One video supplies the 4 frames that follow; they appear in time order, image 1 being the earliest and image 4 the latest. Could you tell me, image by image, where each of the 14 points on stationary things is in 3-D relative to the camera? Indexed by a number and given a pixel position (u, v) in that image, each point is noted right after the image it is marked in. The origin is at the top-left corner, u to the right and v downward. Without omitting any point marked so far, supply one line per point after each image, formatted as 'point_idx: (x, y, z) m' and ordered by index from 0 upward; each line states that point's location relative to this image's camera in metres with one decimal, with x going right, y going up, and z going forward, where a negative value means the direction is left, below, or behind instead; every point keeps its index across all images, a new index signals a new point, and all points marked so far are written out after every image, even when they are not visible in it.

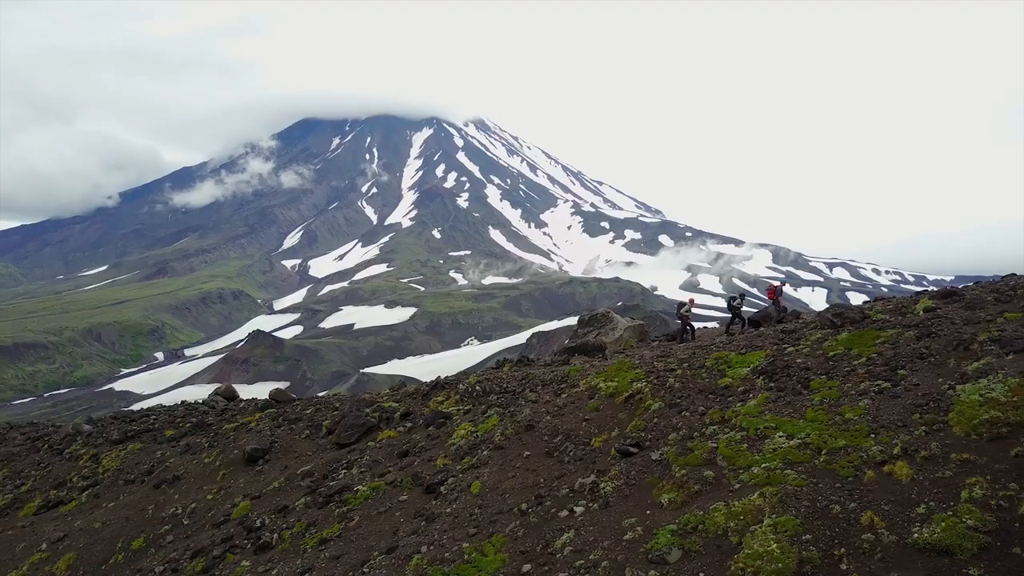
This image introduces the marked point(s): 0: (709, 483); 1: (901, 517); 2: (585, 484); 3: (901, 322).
0: (+4.2, -4.1, +12.0) m
1: (+6.3, -3.7, +9.2) m
2: (+1.8, -4.8, +13.8) m
3: (+11.0, -1.0, +16.0) m
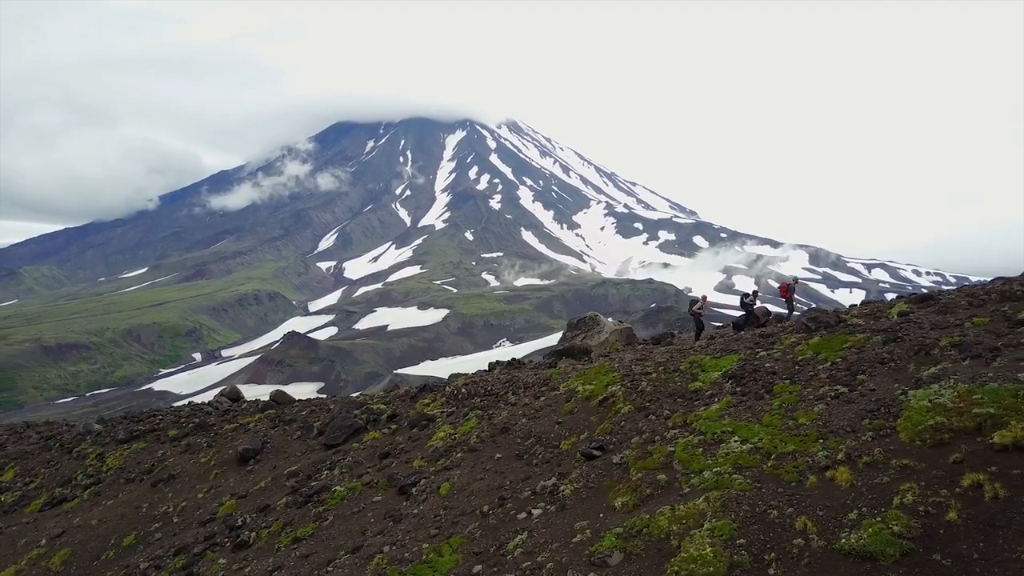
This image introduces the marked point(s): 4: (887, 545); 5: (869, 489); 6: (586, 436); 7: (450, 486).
0: (+3.2, -4.2, +12.1) m
1: (+5.3, -3.8, +9.2) m
2: (+0.8, -4.9, +14.0) m
3: (+10.1, -1.1, +15.9) m
4: (+5.6, -3.8, +8.4) m
5: (+6.1, -3.4, +9.6) m
6: (+2.1, -4.2, +16.1) m
7: (-1.7, -5.6, +15.9) m
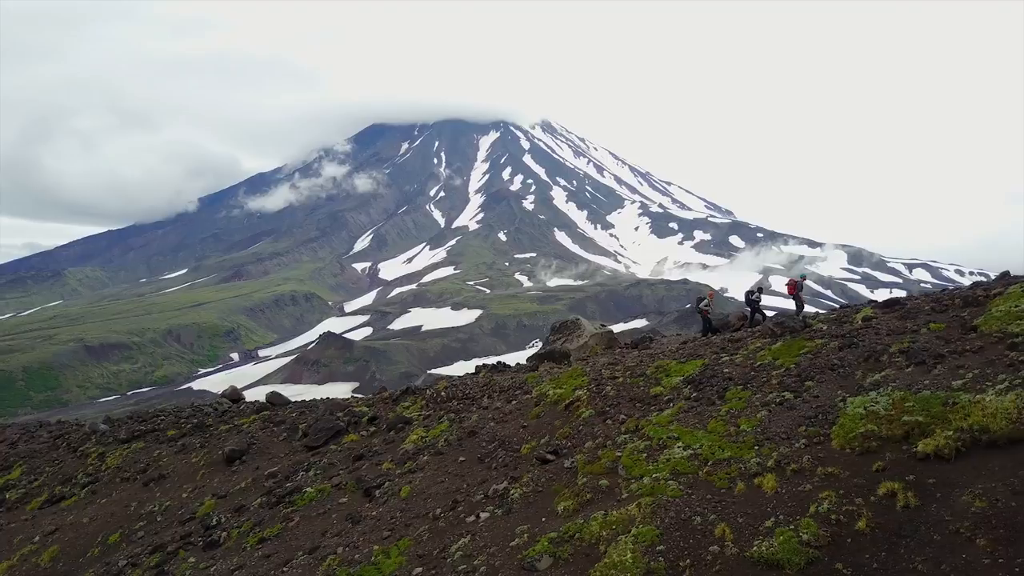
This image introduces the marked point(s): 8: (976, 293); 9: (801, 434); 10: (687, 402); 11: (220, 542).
0: (+1.9, -4.4, +12.2) m
1: (+3.9, -4.0, +9.3) m
2: (-0.4, -5.1, +14.1) m
3: (+9.0, -1.2, +15.8) m
4: (+4.2, -4.0, +8.4) m
5: (+4.8, -3.6, +9.7) m
6: (+1.0, -4.4, +16.2) m
7: (-2.9, -5.7, +16.1) m
8: (+12.6, -0.1, +15.3) m
9: (+5.7, -2.9, +11.2) m
10: (+4.5, -3.0, +14.5) m
11: (-9.1, -7.9, +17.5) m
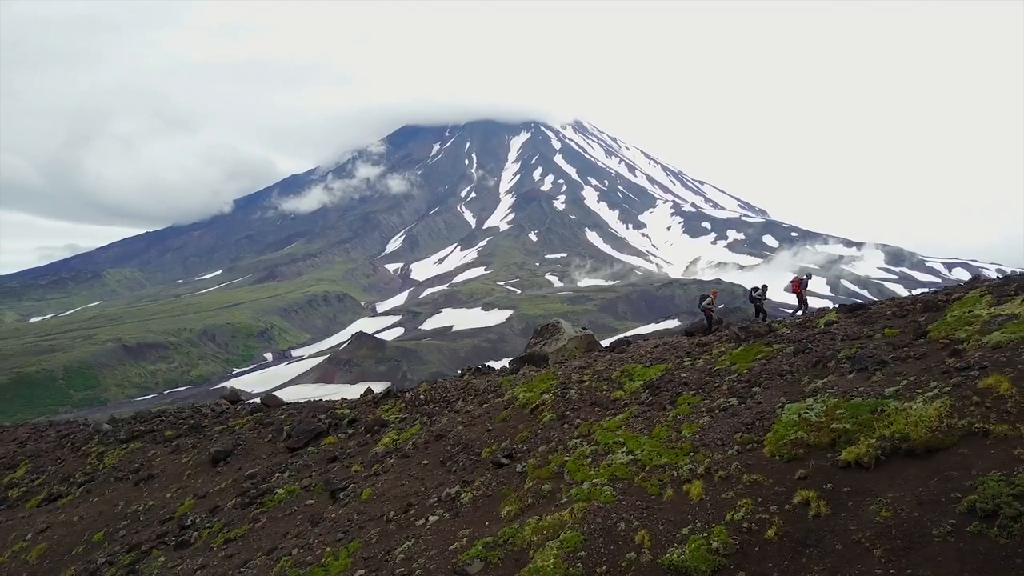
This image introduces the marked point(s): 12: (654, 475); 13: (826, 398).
0: (+0.7, -4.5, +12.3) m
1: (+2.6, -4.1, +9.3) m
2: (-1.6, -5.2, +14.2) m
3: (+7.8, -1.4, +15.7) m
4: (+2.8, -4.1, +8.4) m
5: (+3.4, -3.7, +9.7) m
6: (-0.2, -4.5, +16.3) m
7: (-4.0, -5.9, +16.3) m
8: (+11.4, -0.2, +15.1) m
9: (+4.4, -3.0, +11.2) m
10: (+3.3, -3.1, +14.5) m
11: (-10.2, -8.0, +17.9) m
12: (+2.8, -3.7, +11.2) m
13: (+6.3, -2.1, +11.2) m
